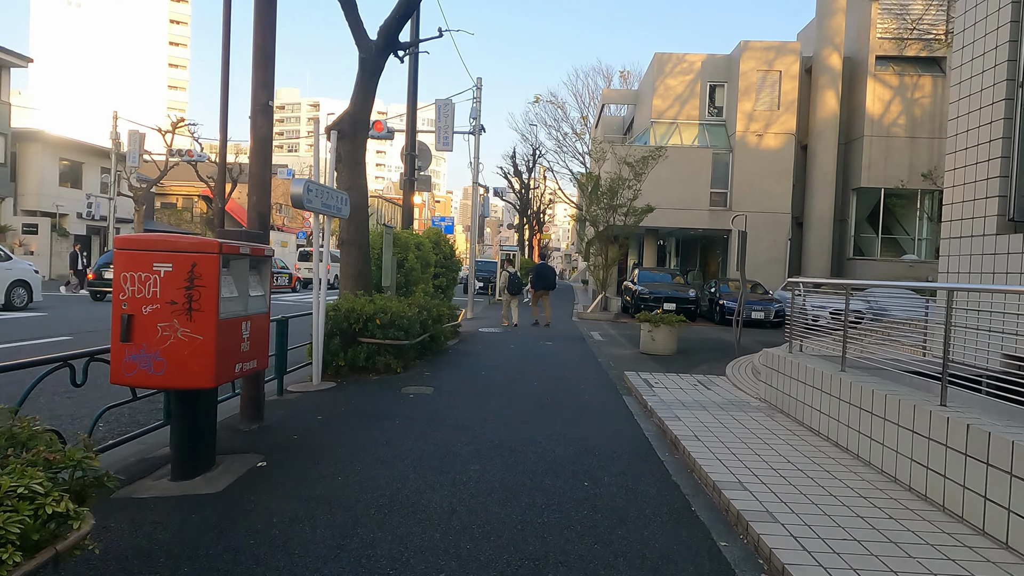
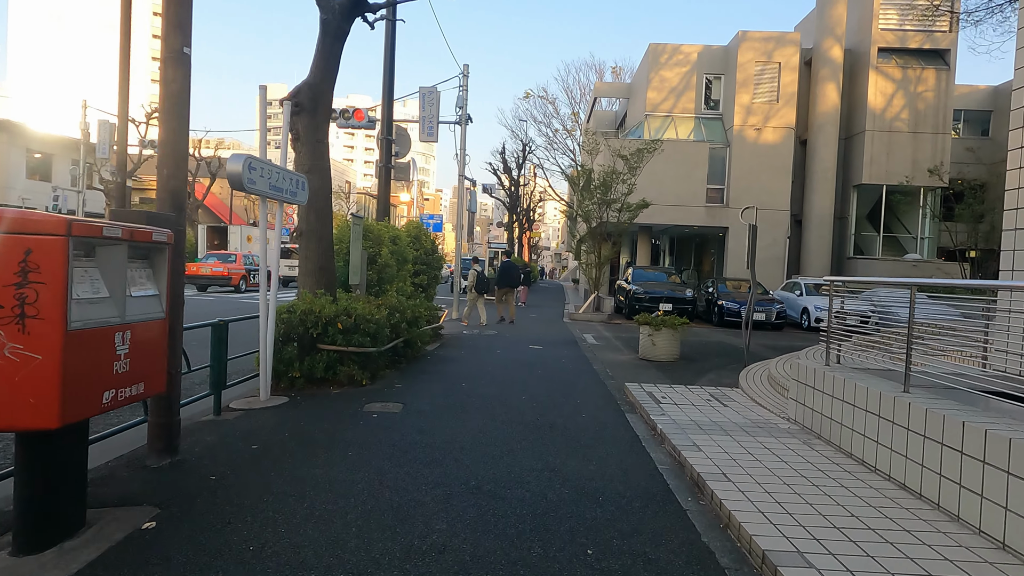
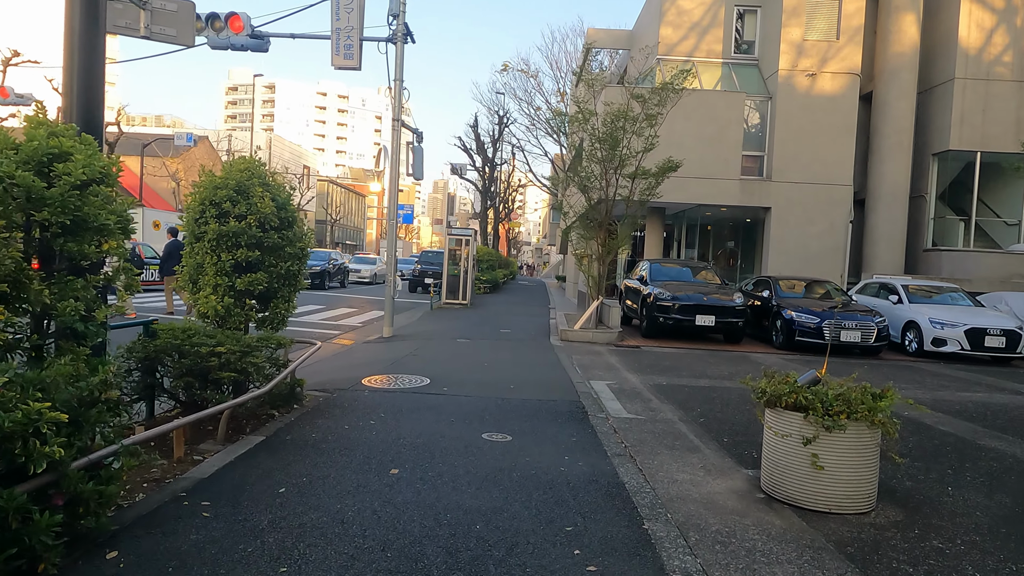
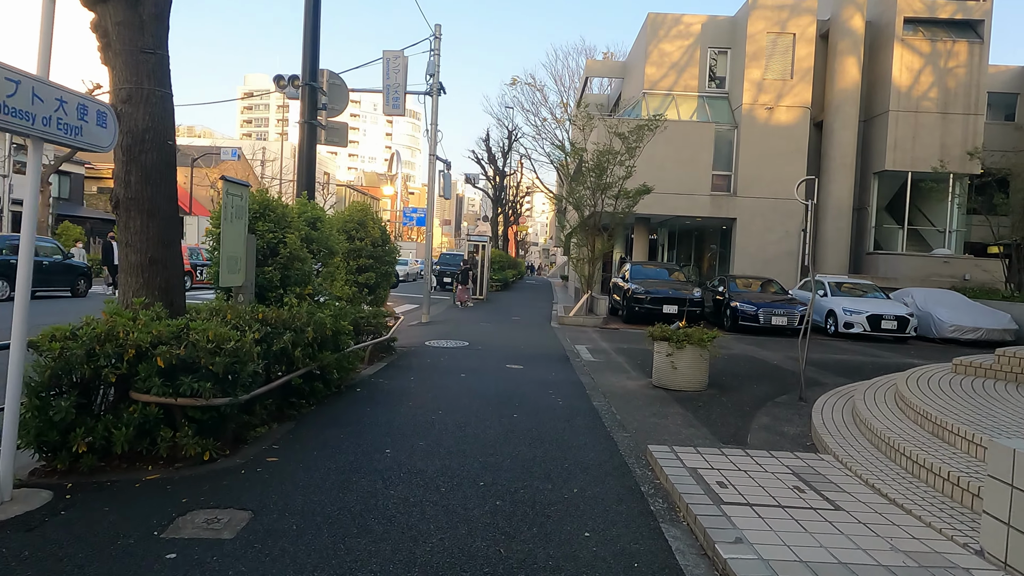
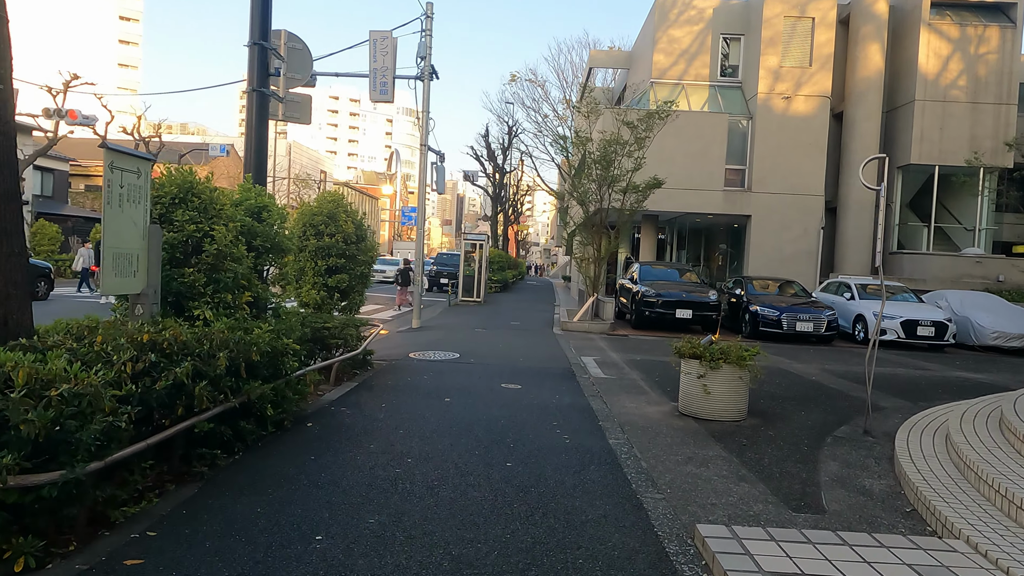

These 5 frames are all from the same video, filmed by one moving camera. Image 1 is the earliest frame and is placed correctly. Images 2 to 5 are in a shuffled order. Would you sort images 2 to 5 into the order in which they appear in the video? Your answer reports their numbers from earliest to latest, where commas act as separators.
2, 4, 5, 3
